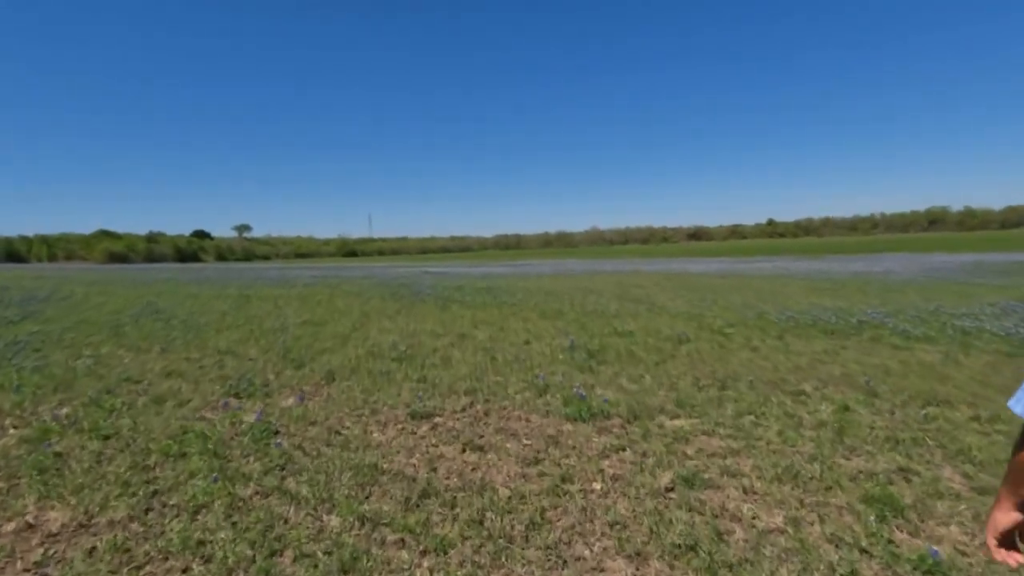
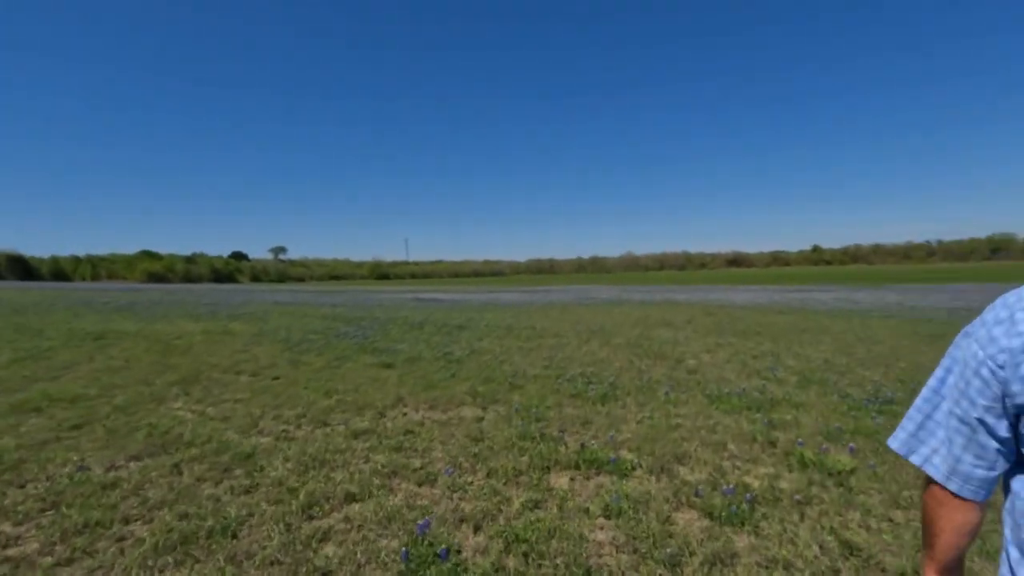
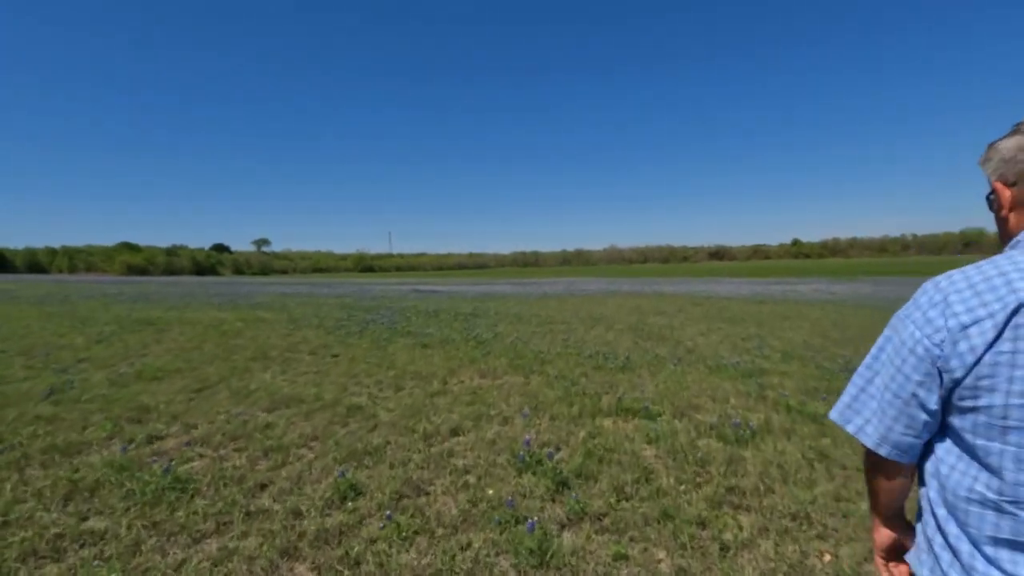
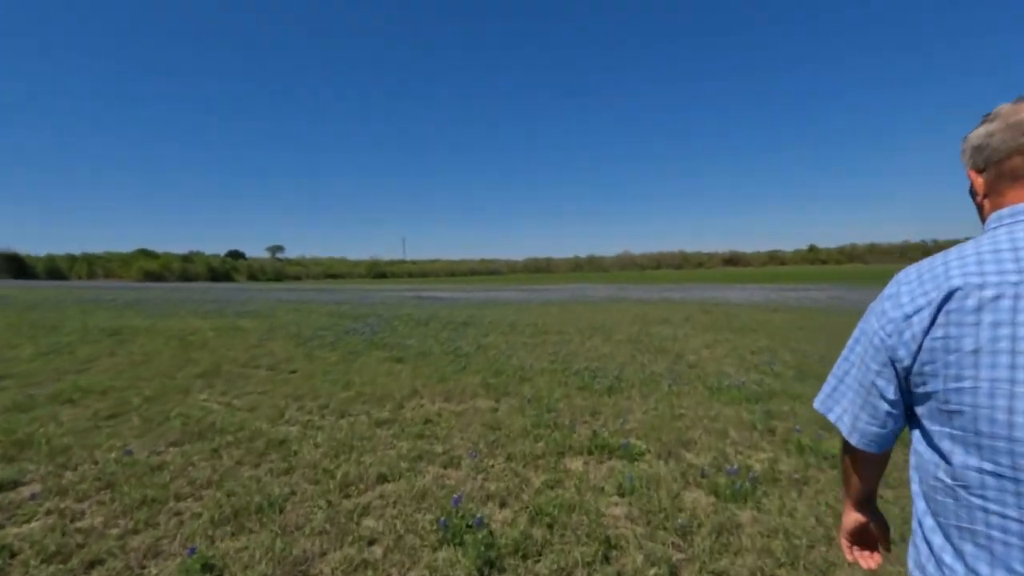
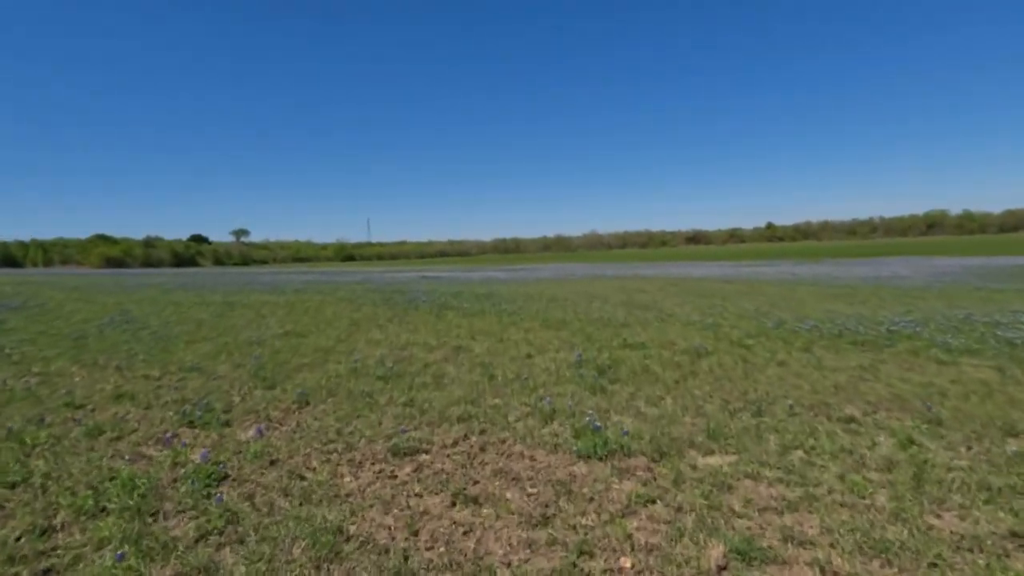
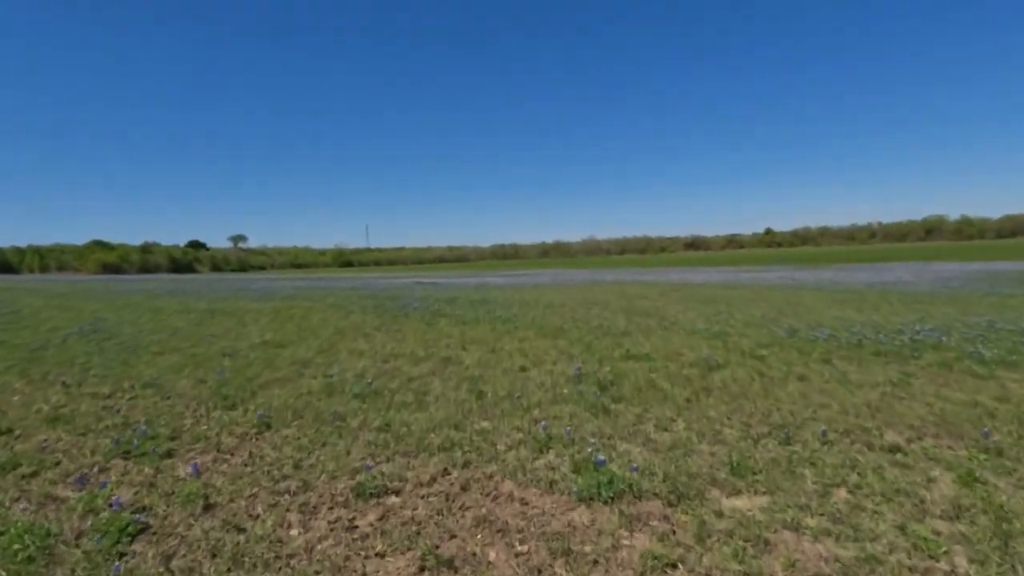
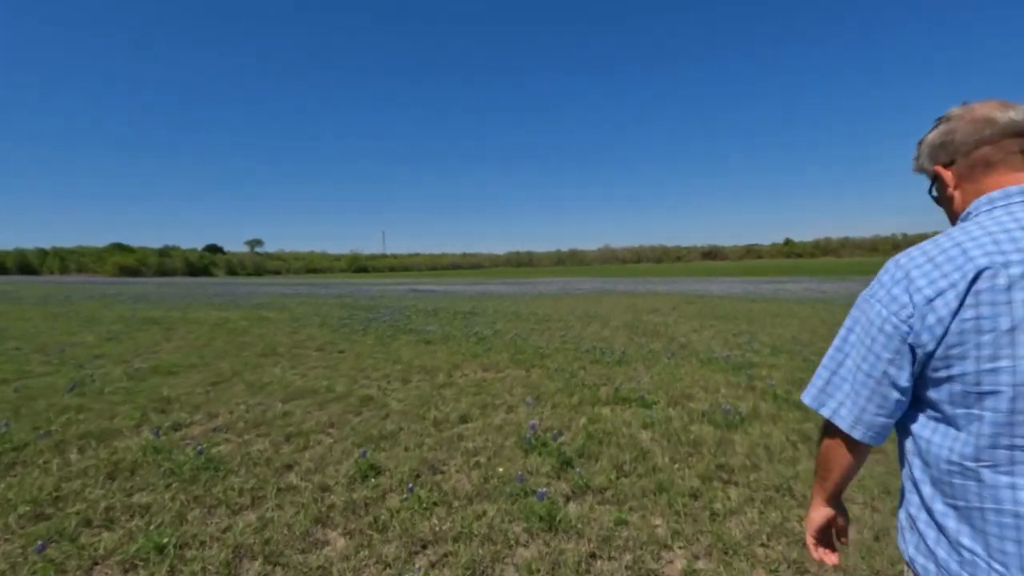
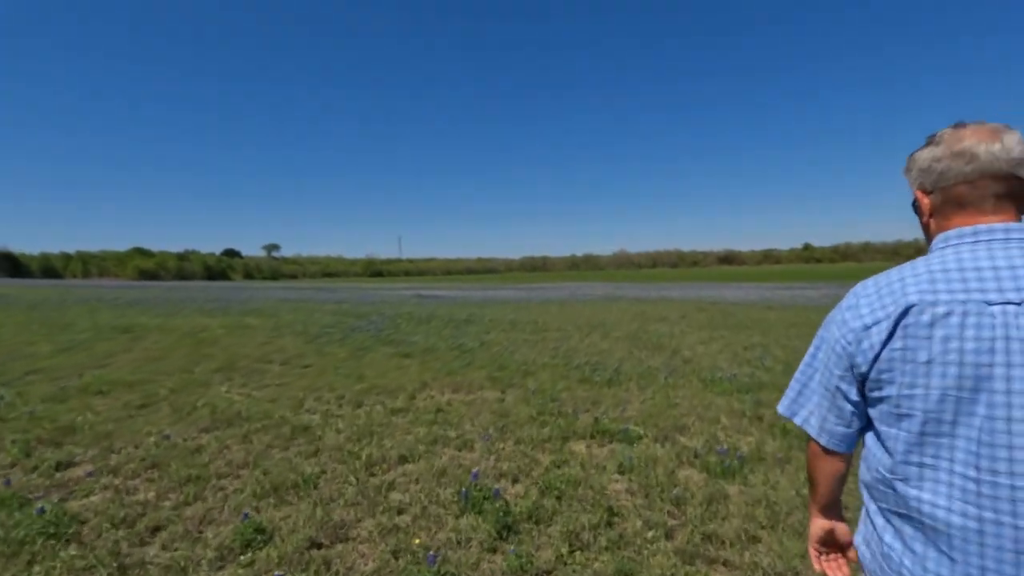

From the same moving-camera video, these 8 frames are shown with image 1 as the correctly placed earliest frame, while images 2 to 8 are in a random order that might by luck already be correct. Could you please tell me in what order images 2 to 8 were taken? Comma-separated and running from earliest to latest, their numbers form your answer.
5, 6, 7, 3, 8, 4, 2
